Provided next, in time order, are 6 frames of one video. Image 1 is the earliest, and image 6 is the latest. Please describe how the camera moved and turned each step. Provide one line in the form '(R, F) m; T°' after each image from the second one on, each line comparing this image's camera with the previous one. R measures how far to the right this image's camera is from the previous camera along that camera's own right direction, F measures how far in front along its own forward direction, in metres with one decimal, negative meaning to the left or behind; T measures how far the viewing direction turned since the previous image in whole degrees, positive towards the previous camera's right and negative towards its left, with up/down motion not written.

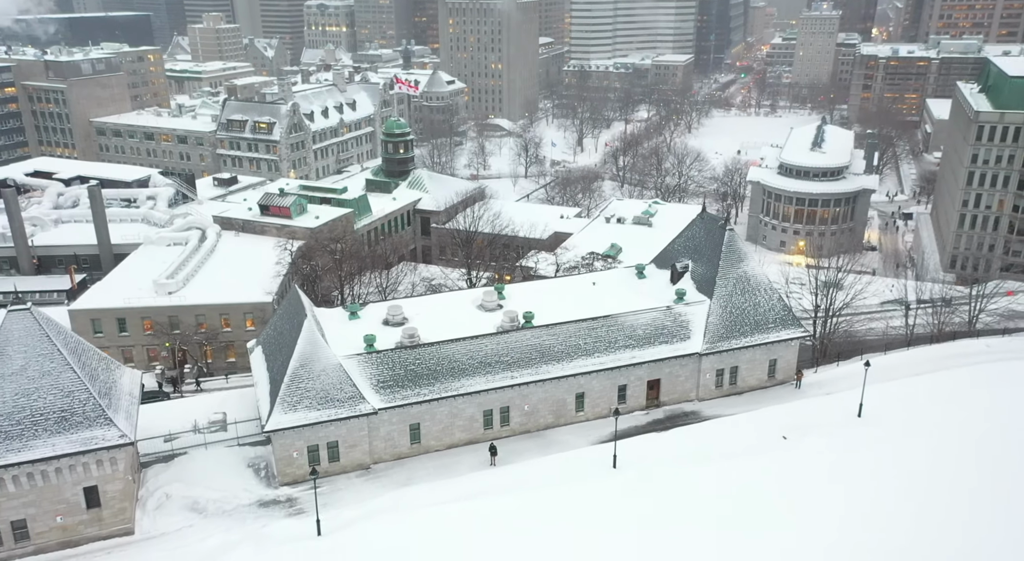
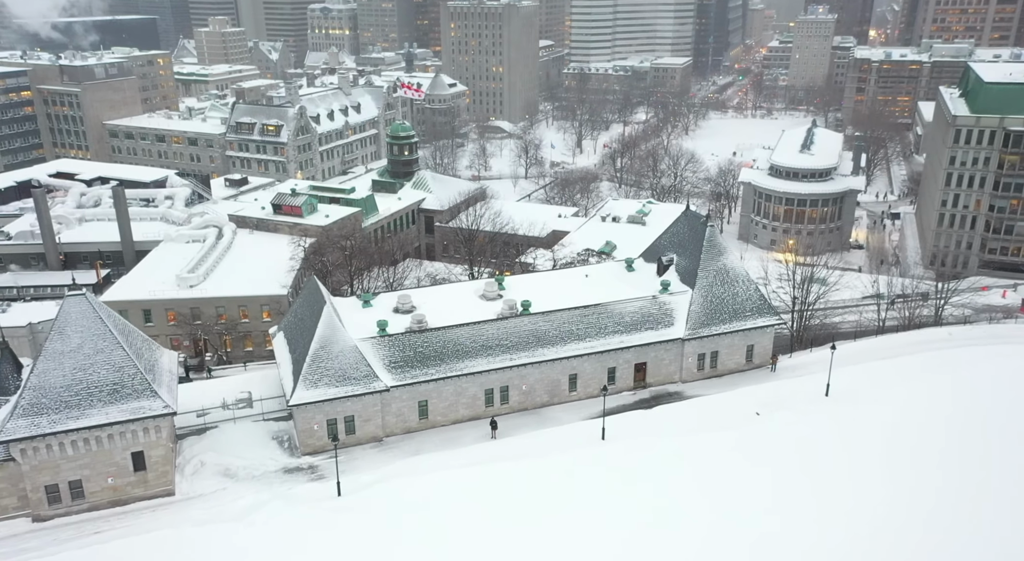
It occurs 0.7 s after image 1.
(+0.1, -4.1) m; 0°
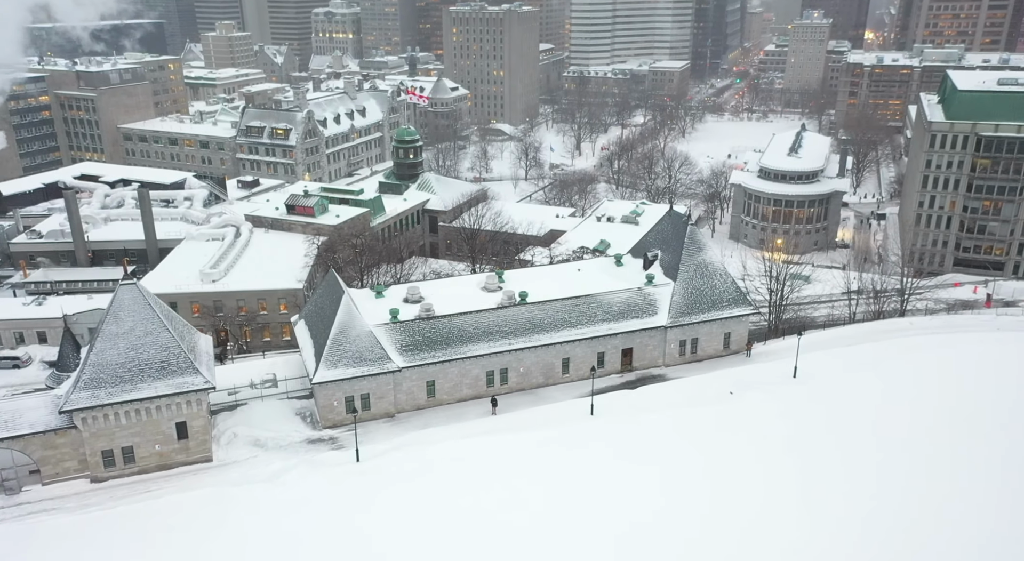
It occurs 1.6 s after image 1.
(+0.1, -5.0) m; 0°
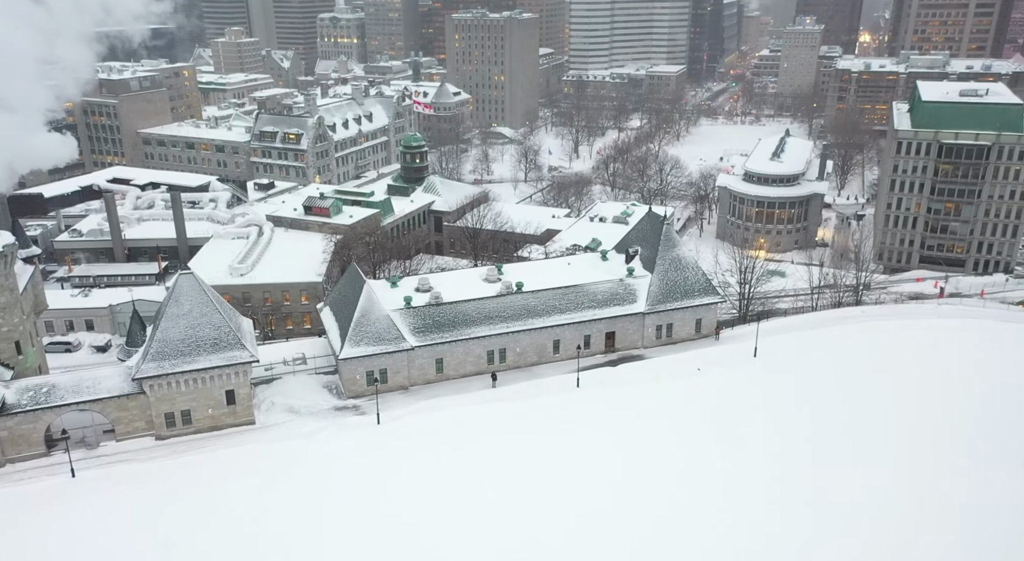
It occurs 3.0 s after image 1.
(+0.2, -7.6) m; 0°
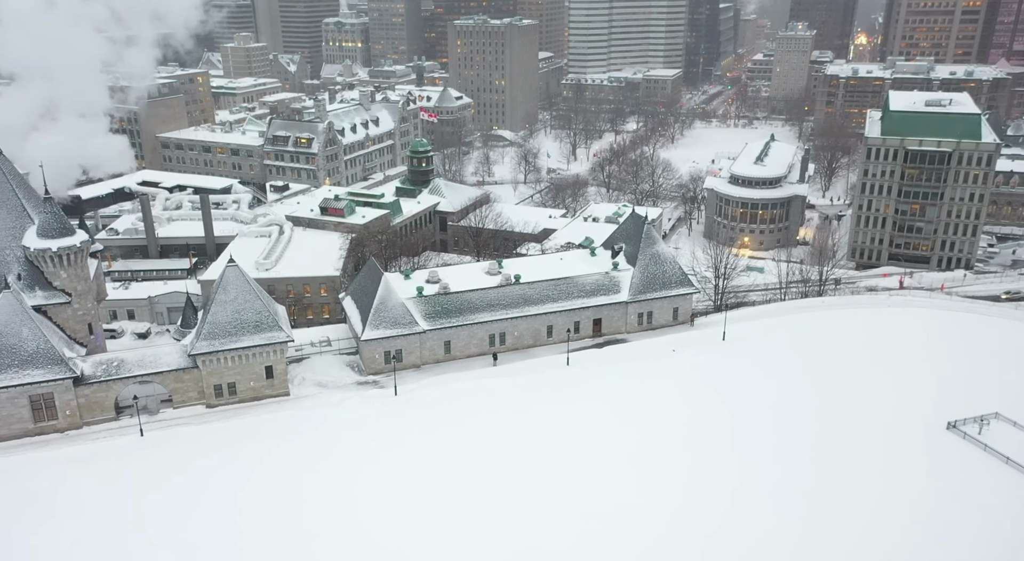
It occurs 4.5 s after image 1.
(+0.1, -8.1) m; 0°
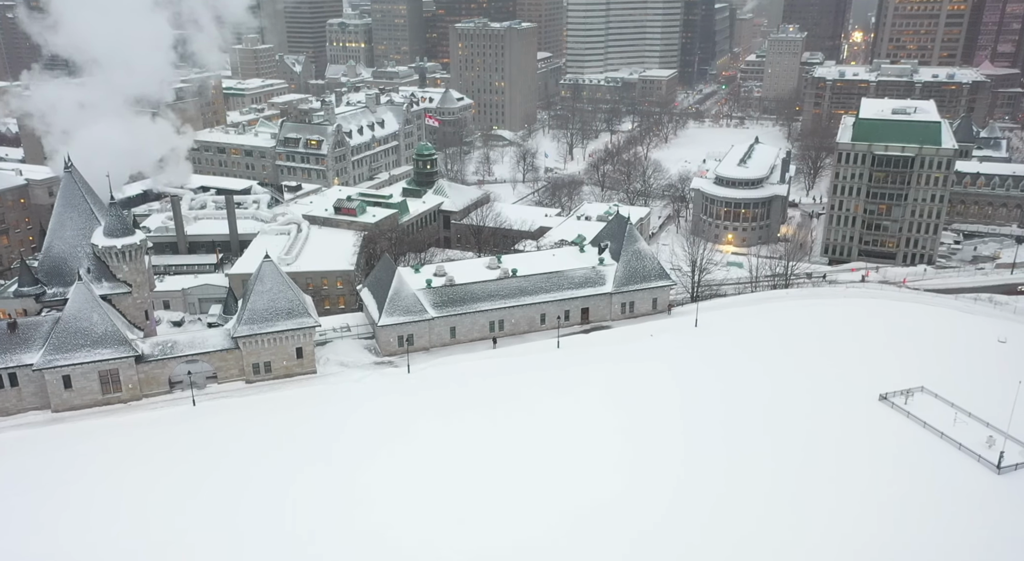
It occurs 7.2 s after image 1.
(+0.2, -8.9) m; 0°
